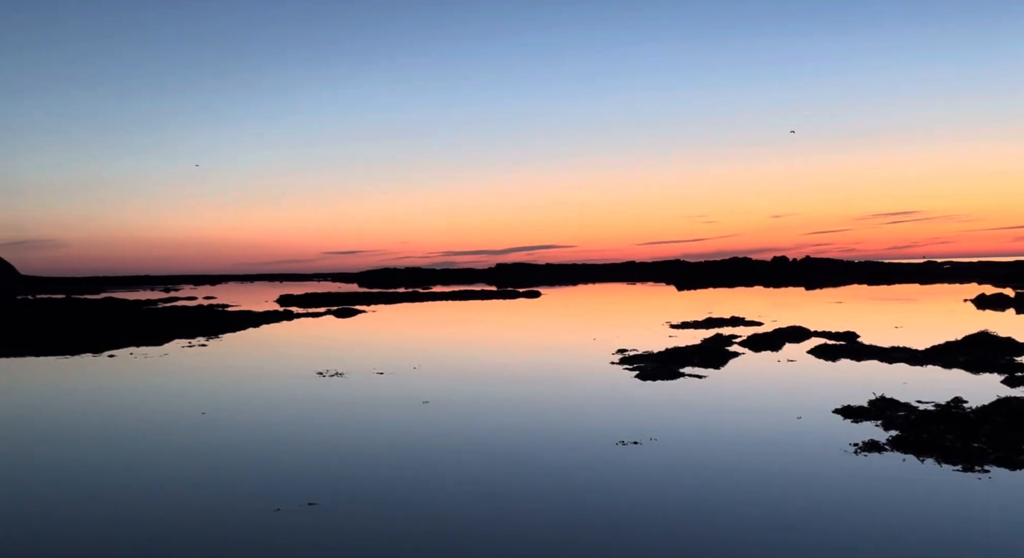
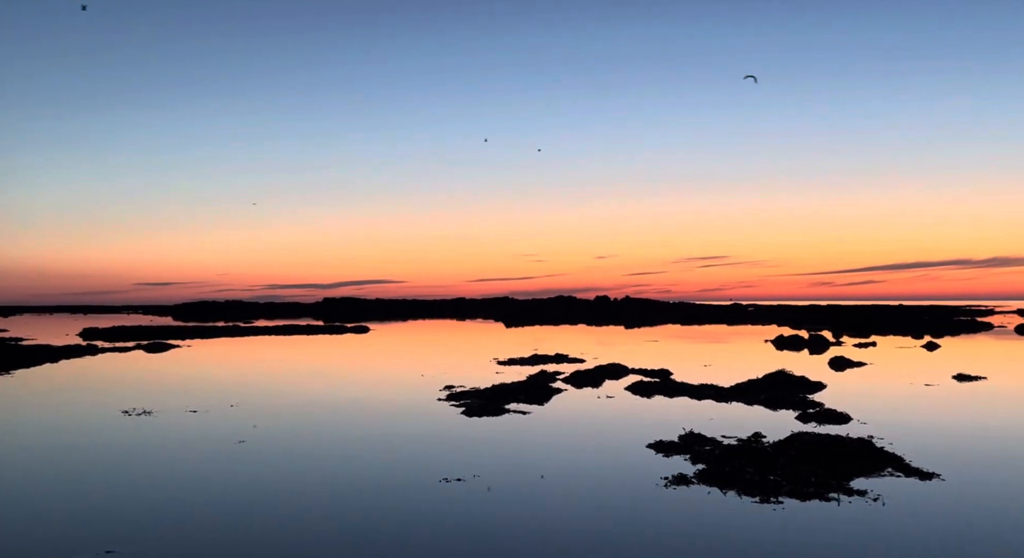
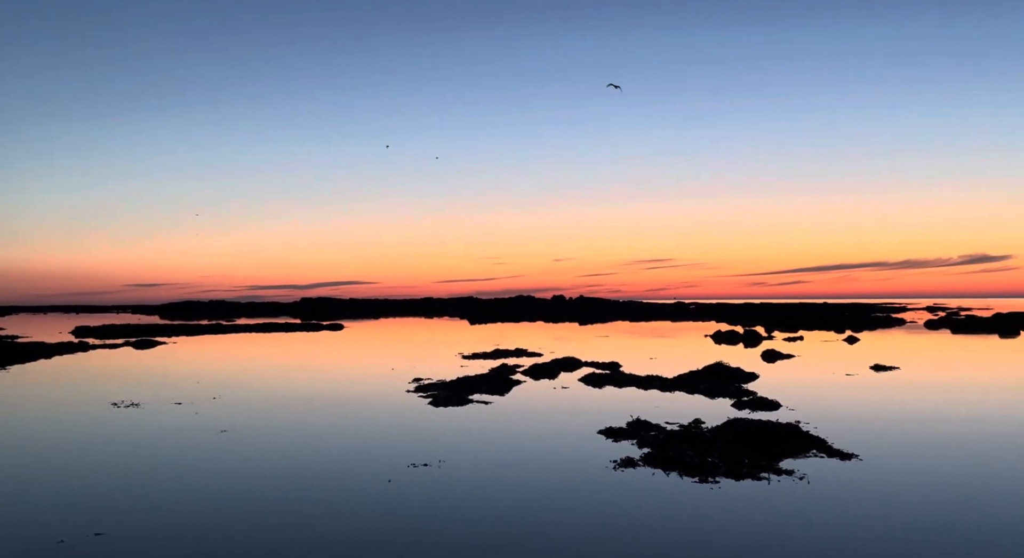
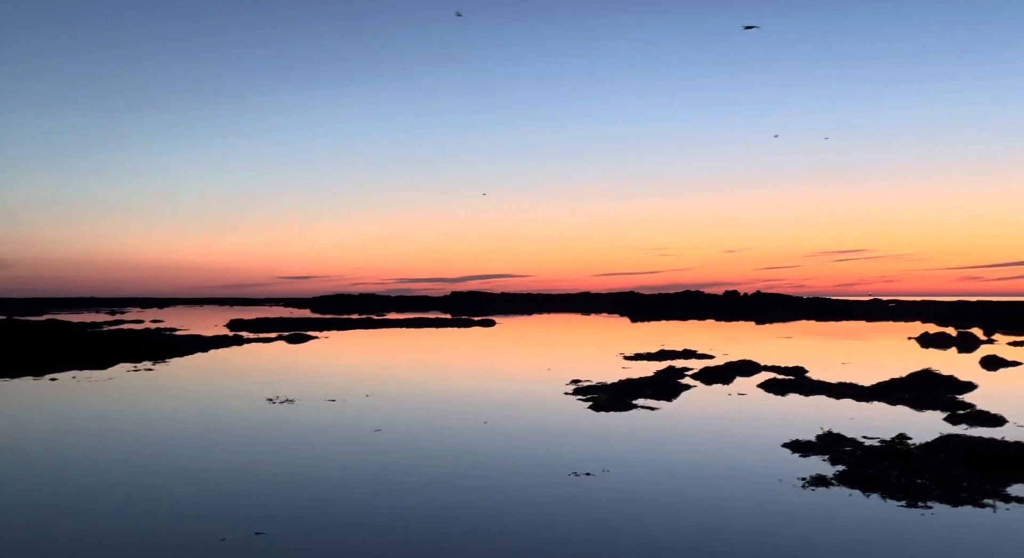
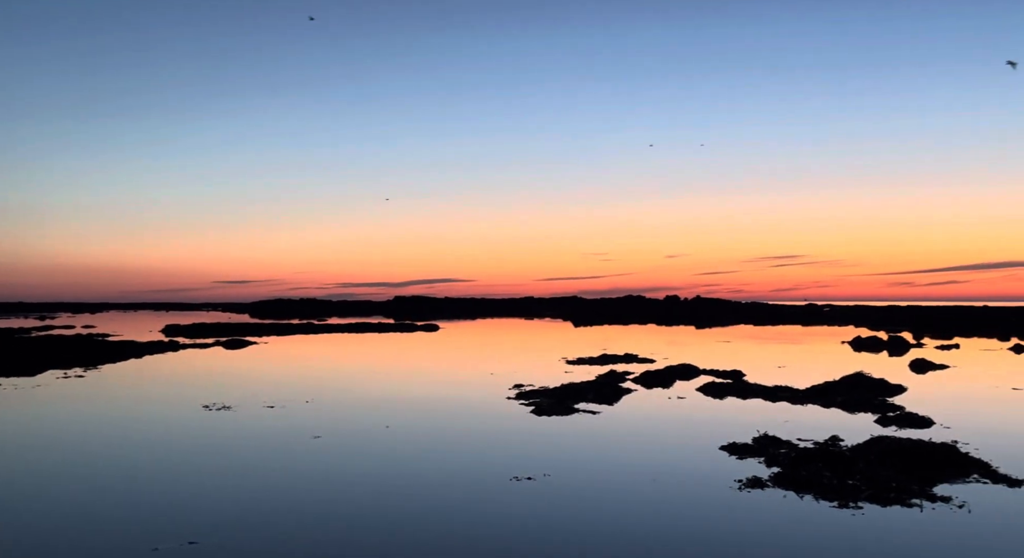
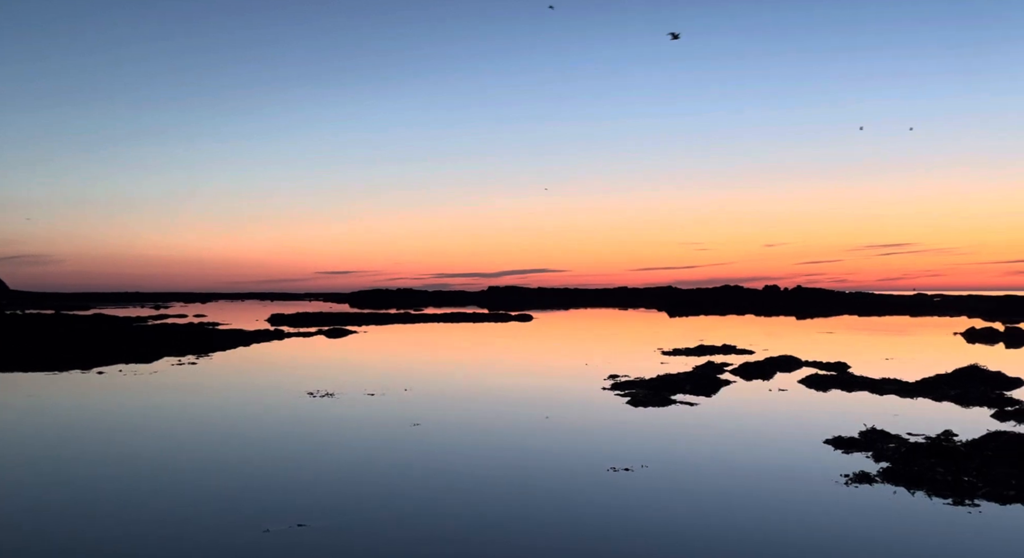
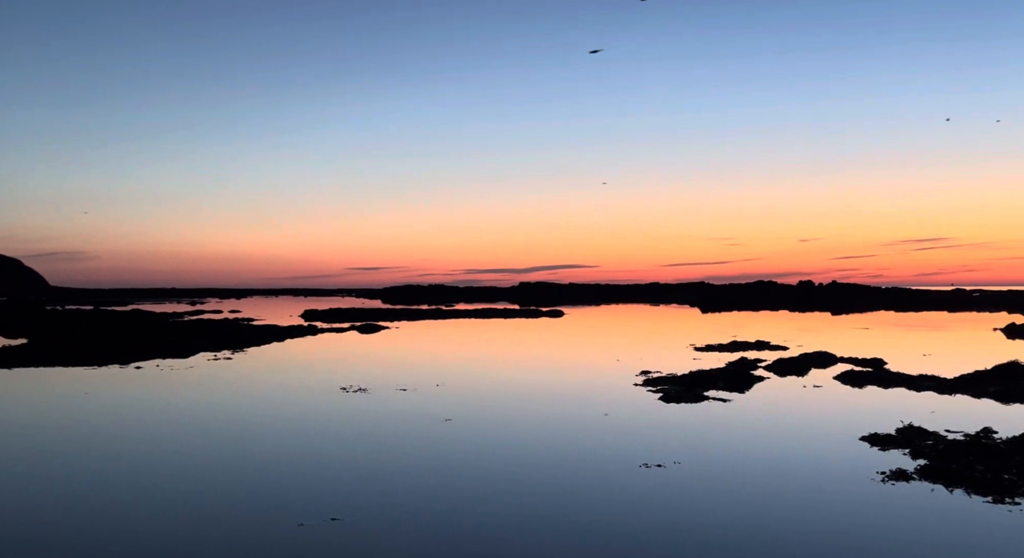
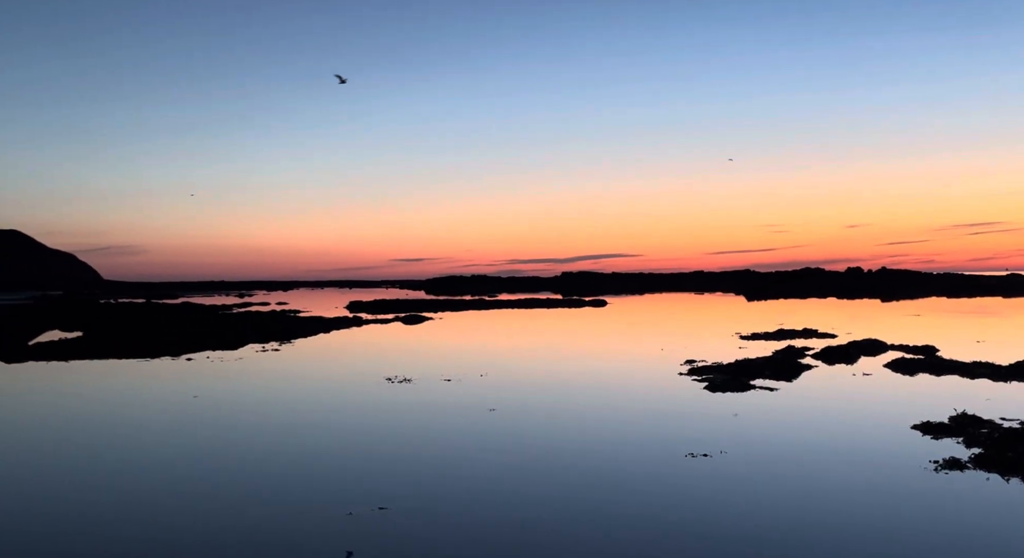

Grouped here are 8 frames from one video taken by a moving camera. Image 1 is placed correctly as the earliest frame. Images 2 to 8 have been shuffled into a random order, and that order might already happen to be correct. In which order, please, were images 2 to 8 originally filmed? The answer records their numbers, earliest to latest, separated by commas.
8, 7, 6, 4, 5, 2, 3
